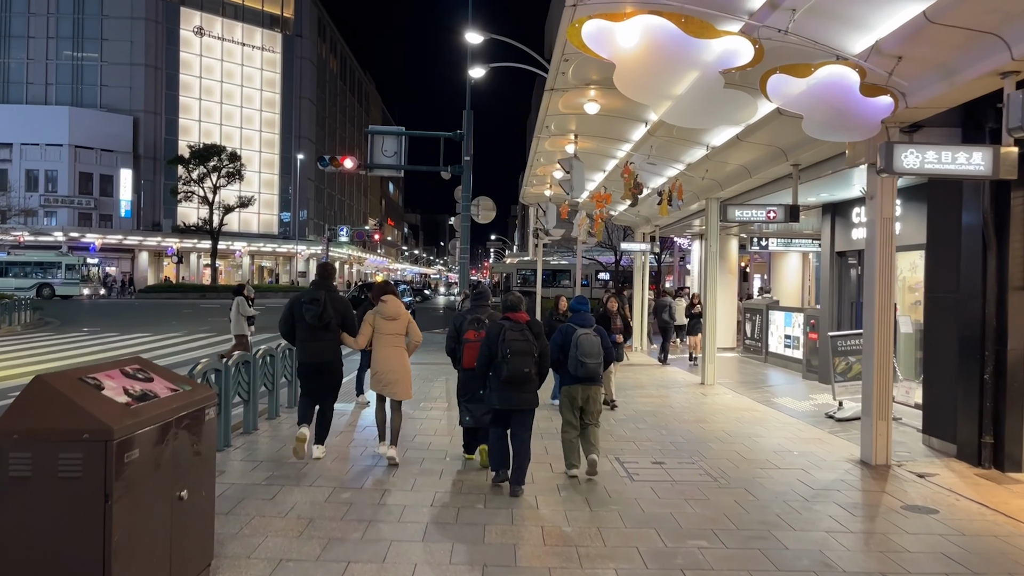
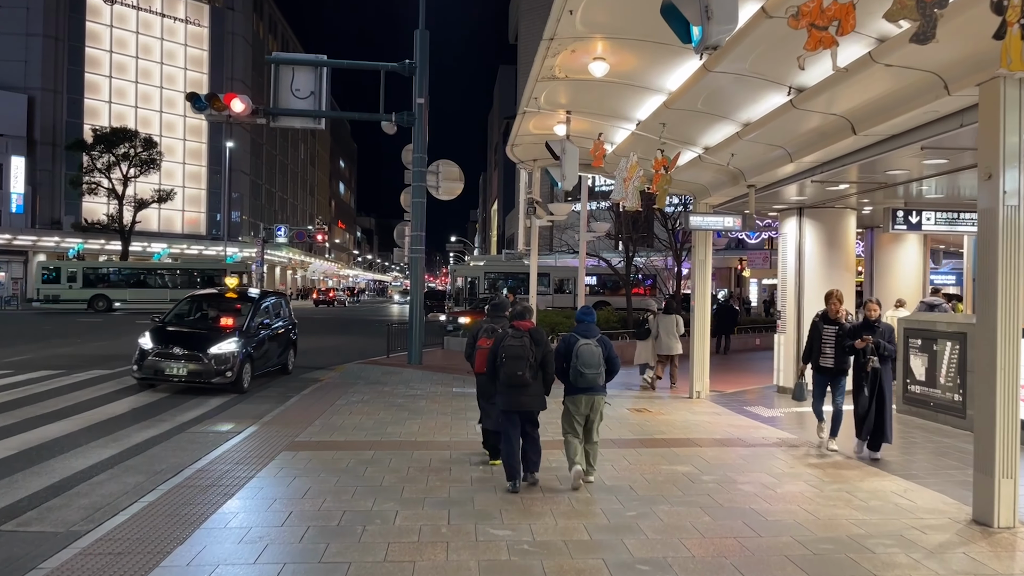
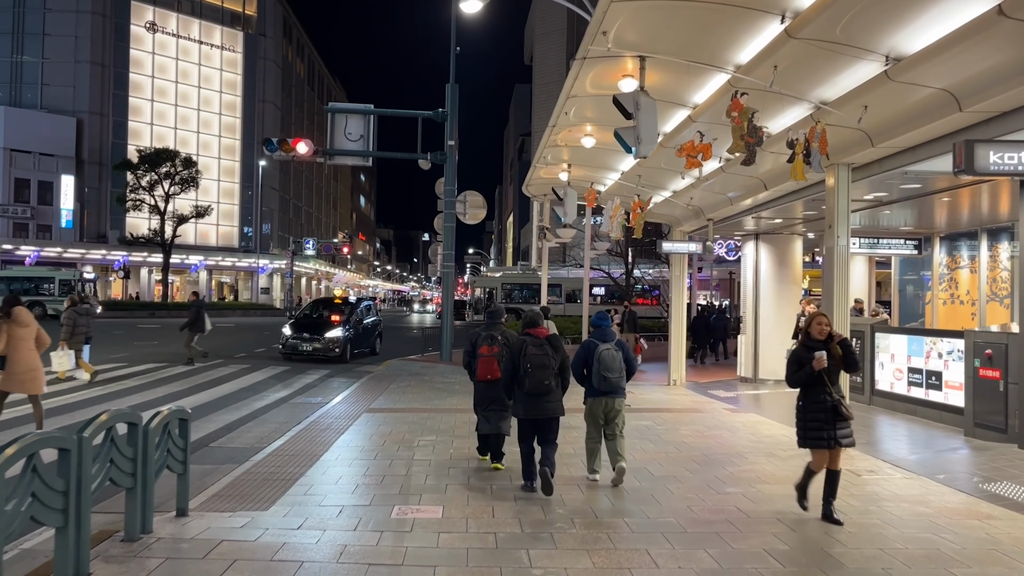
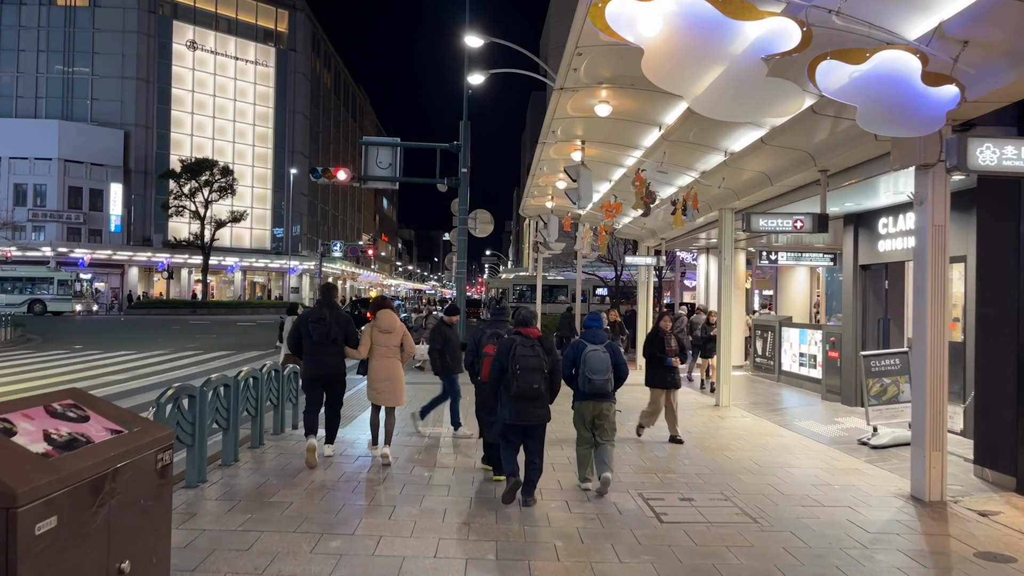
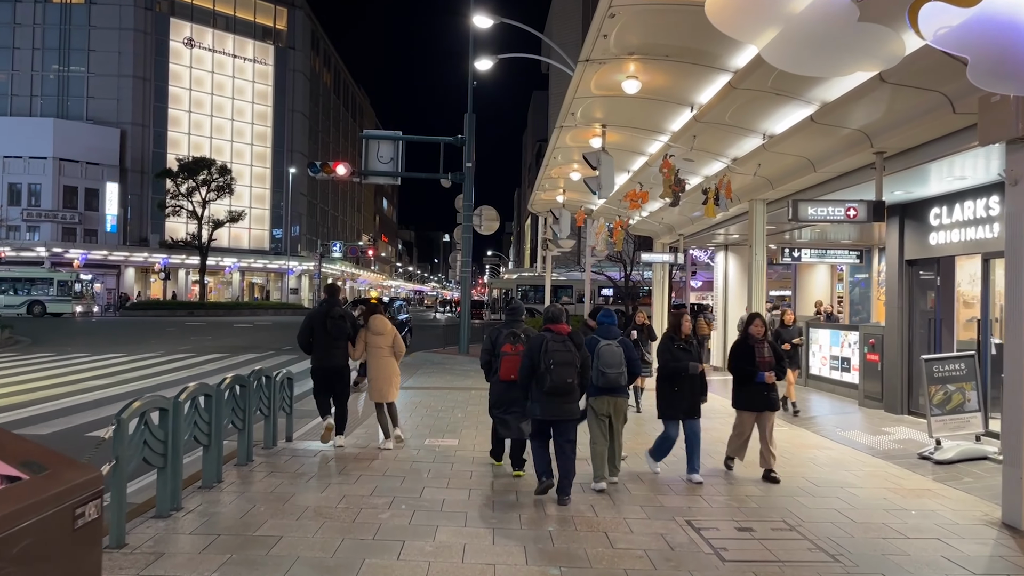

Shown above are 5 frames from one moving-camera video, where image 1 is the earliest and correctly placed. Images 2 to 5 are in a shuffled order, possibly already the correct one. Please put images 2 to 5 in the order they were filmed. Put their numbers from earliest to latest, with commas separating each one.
4, 5, 3, 2
